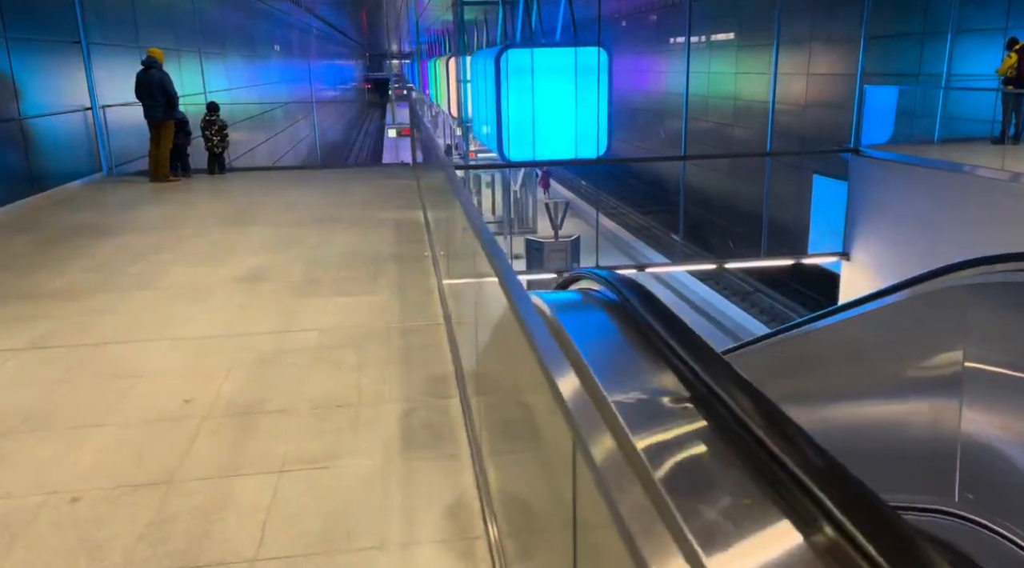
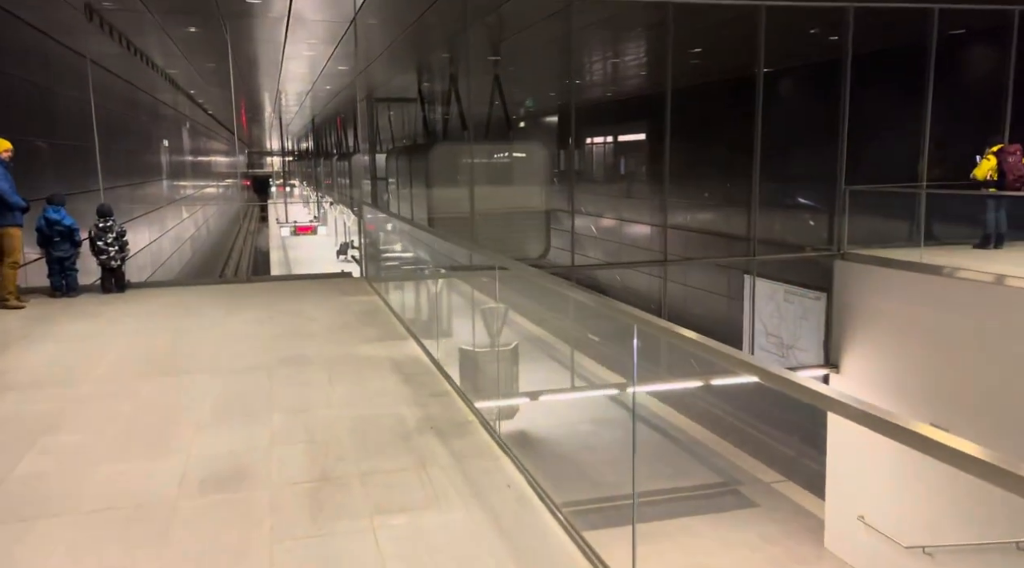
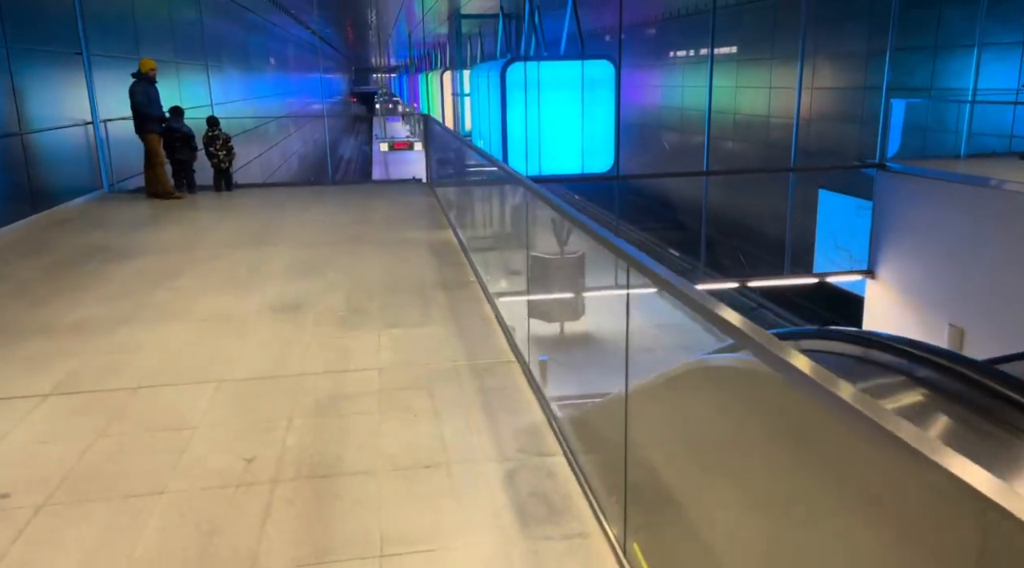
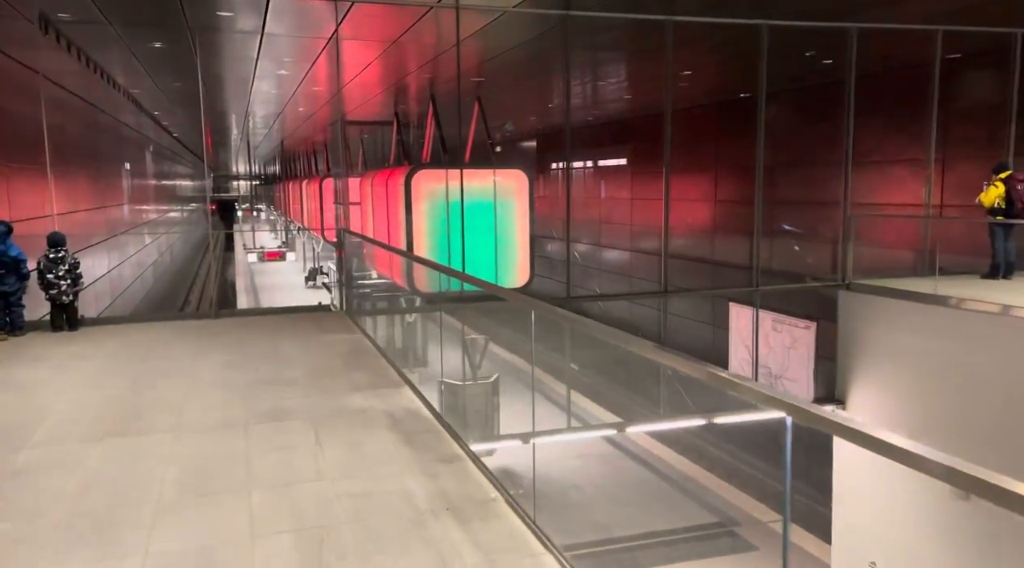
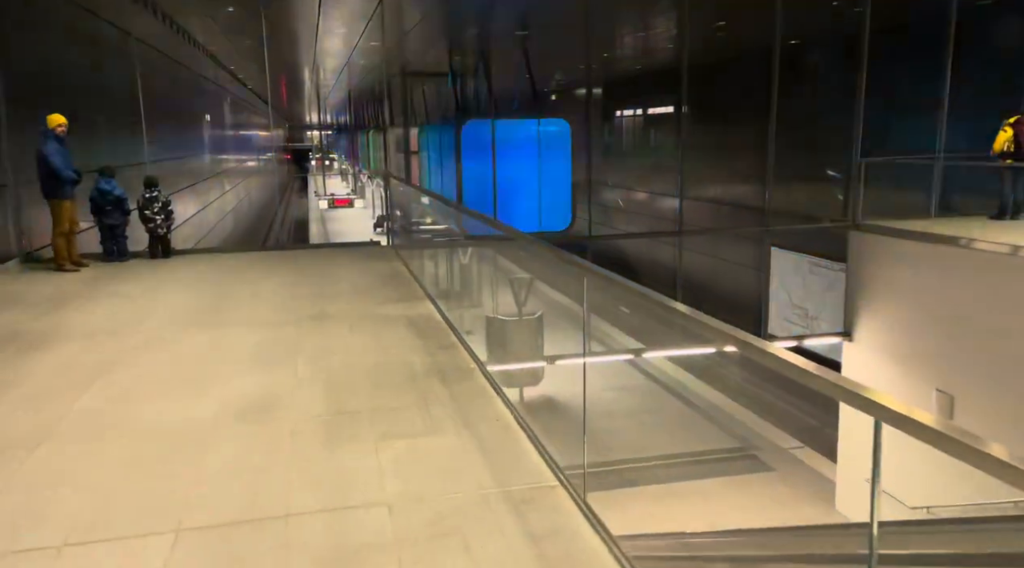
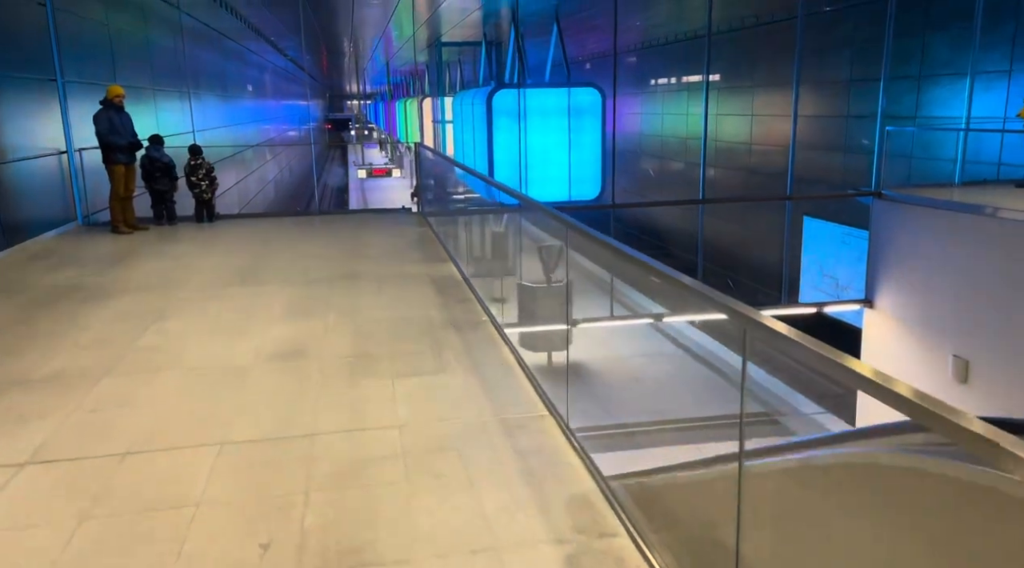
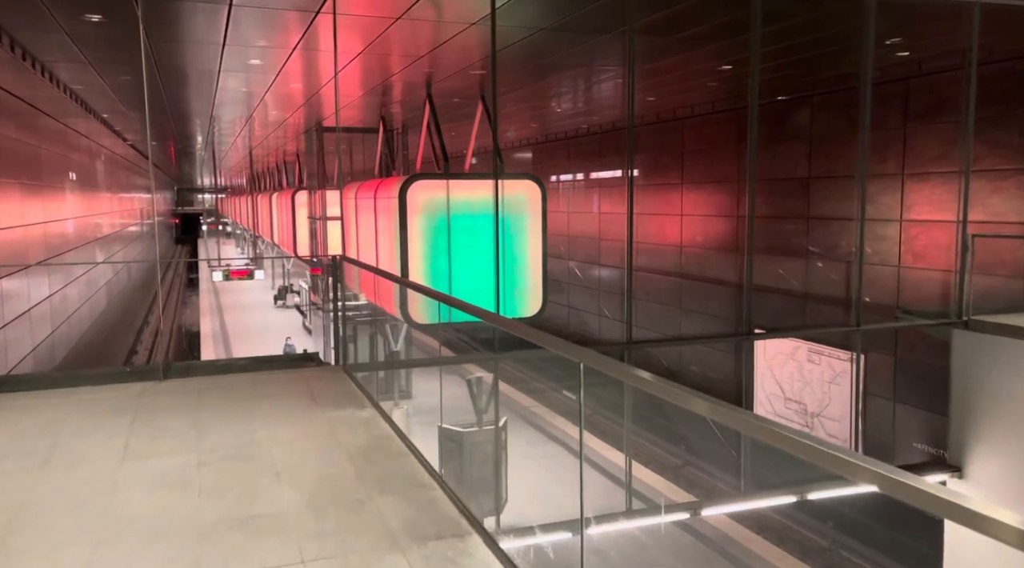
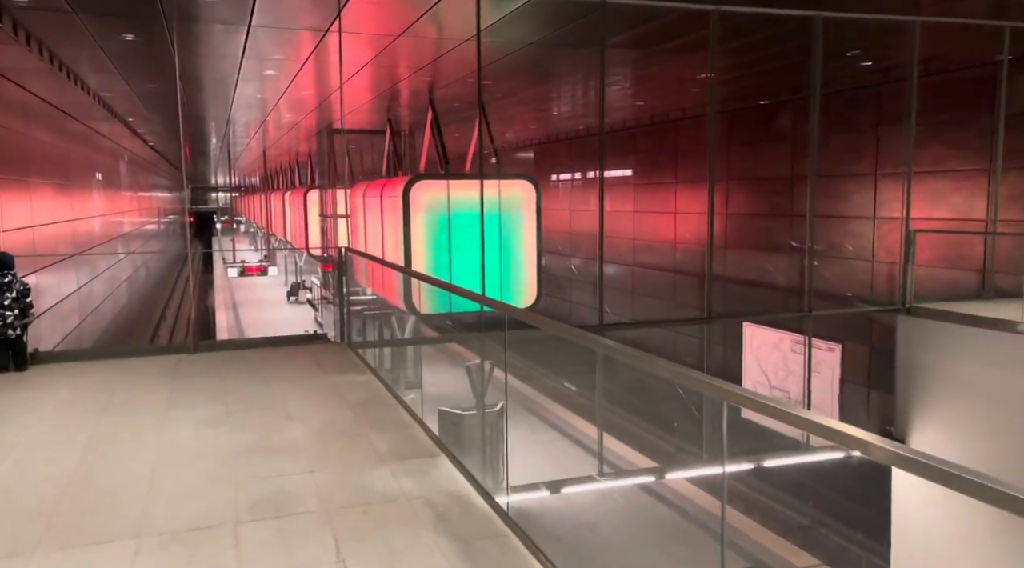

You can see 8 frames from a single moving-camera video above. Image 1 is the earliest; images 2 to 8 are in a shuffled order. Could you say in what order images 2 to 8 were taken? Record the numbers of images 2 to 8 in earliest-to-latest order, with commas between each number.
3, 6, 5, 2, 4, 8, 7
